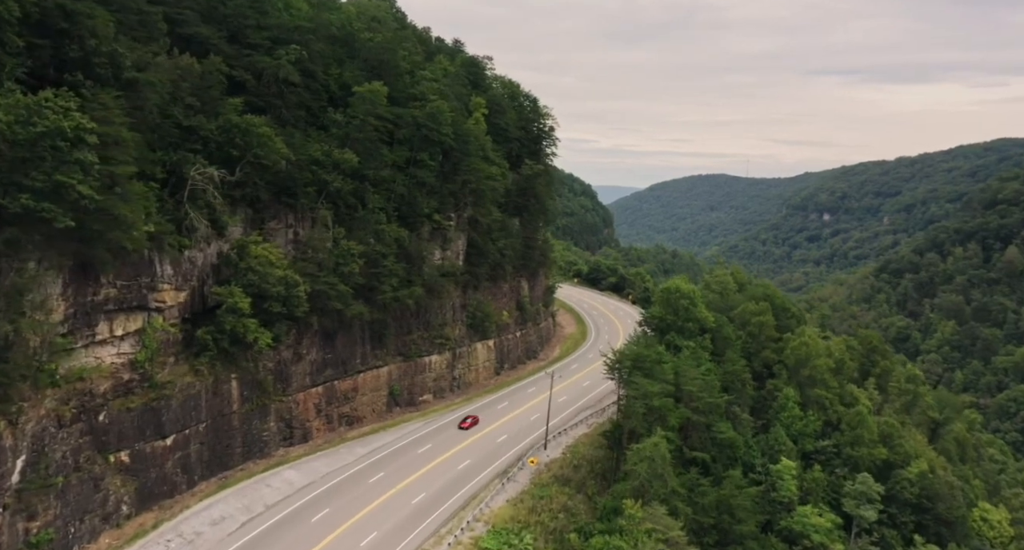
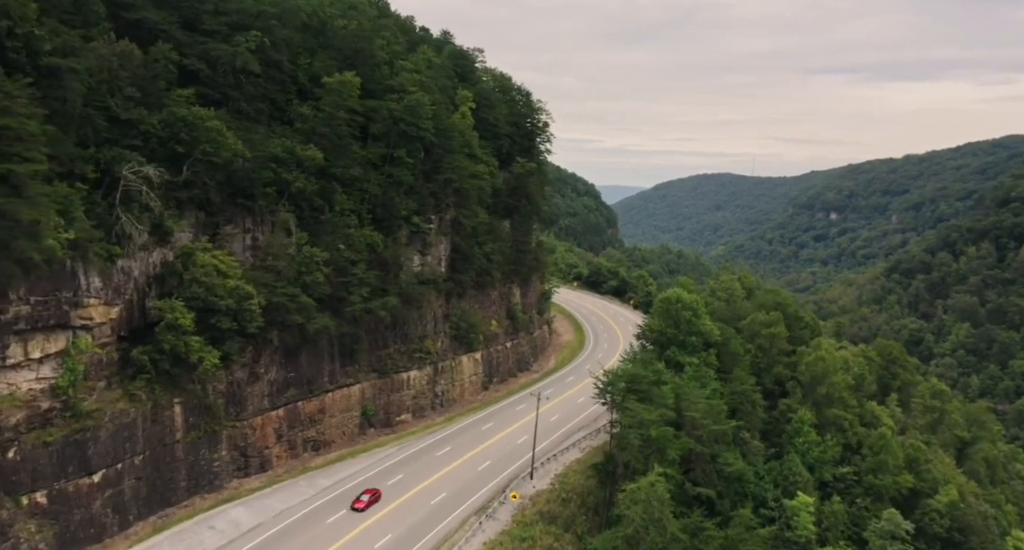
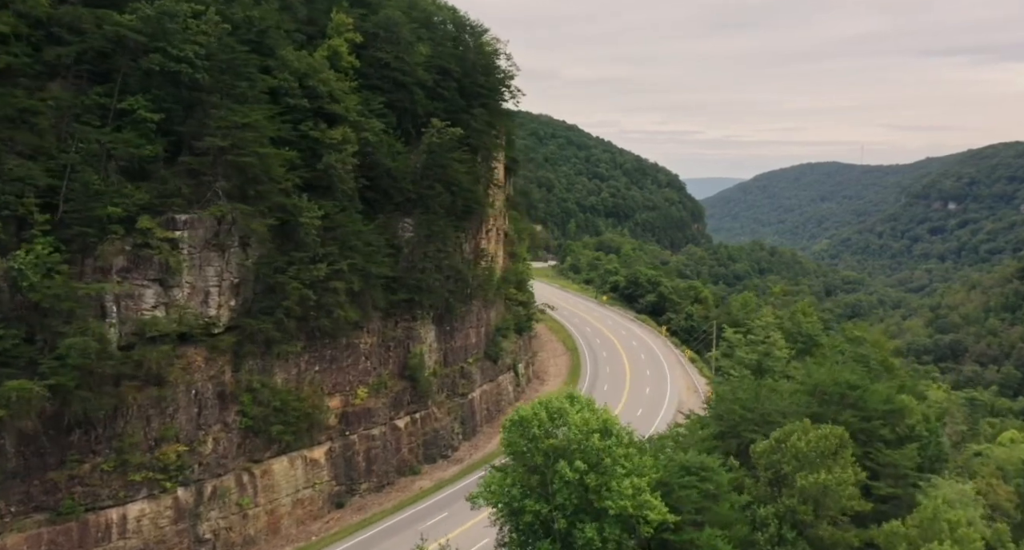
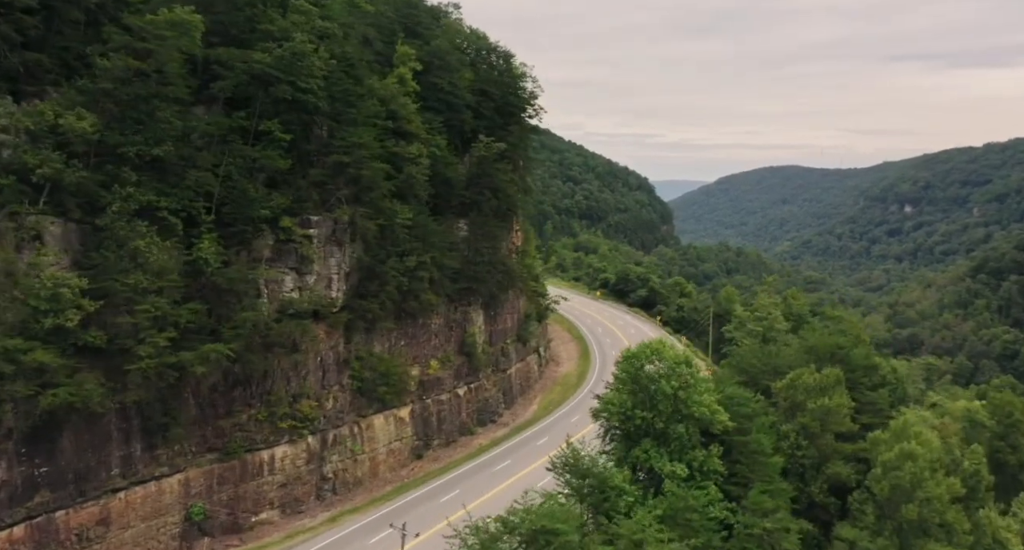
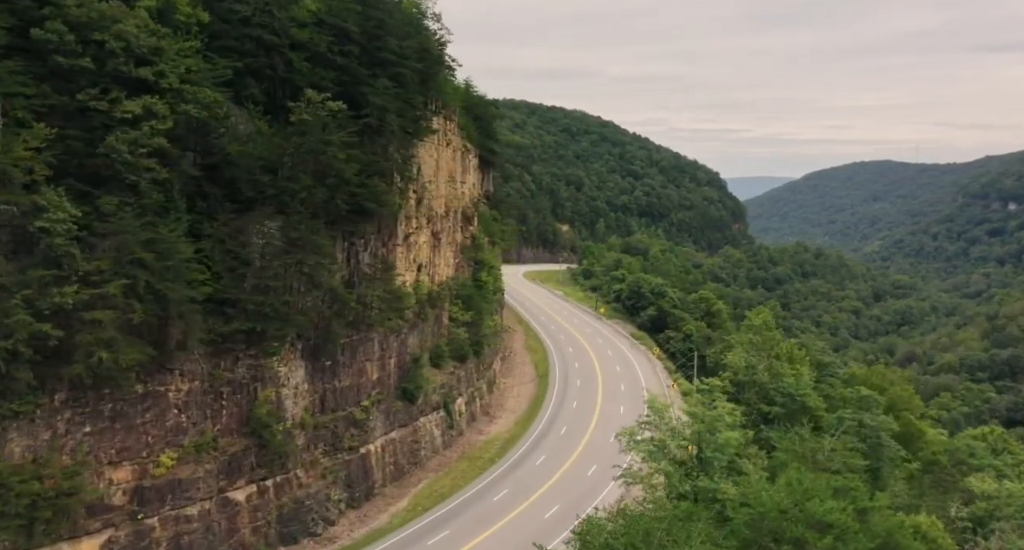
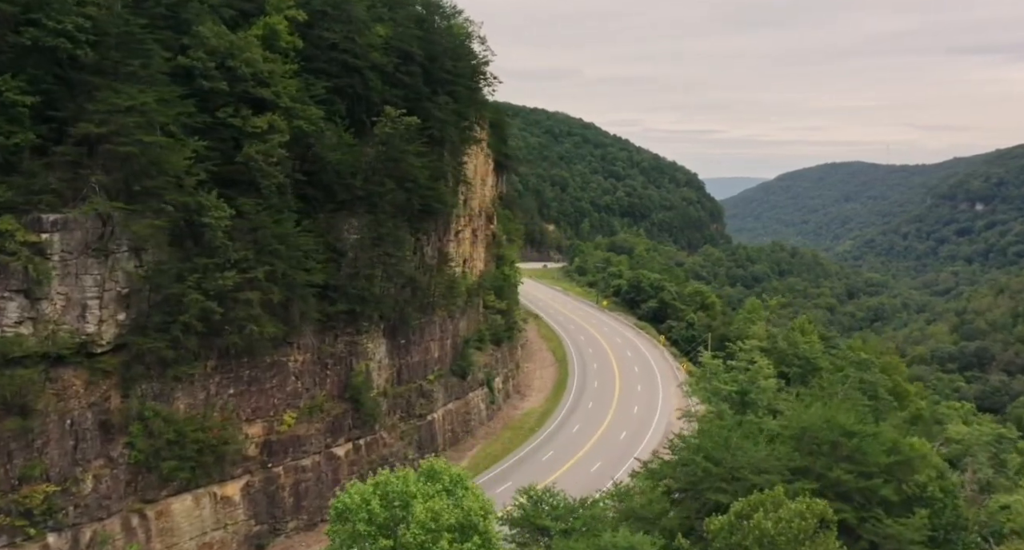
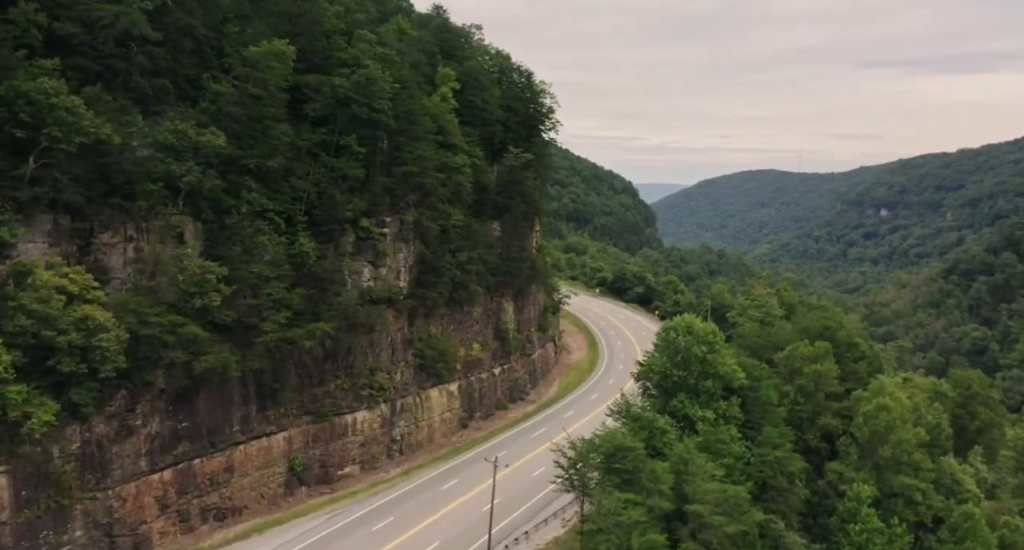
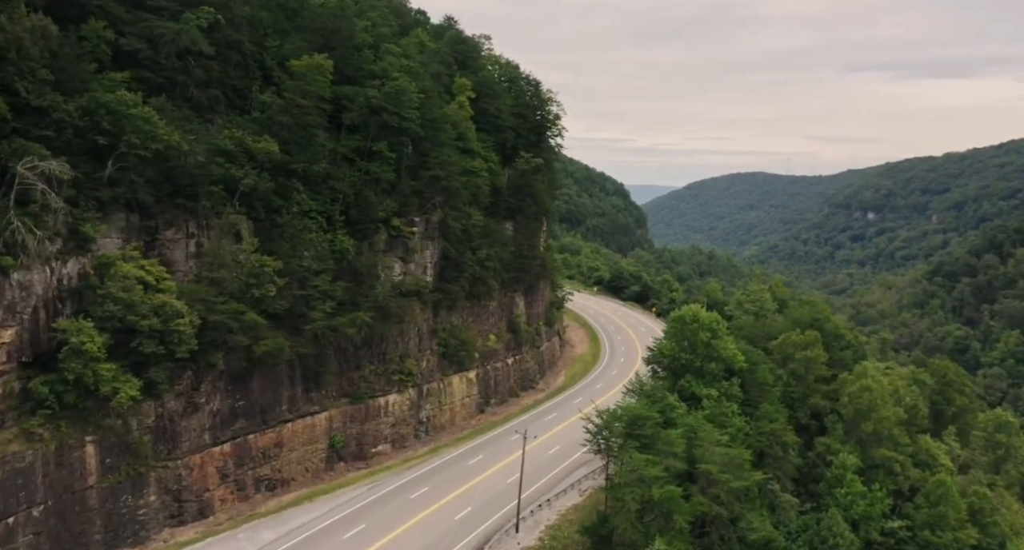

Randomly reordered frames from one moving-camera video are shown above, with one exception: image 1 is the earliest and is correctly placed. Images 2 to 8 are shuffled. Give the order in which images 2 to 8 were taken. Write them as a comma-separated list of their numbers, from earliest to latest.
2, 8, 7, 4, 3, 6, 5
